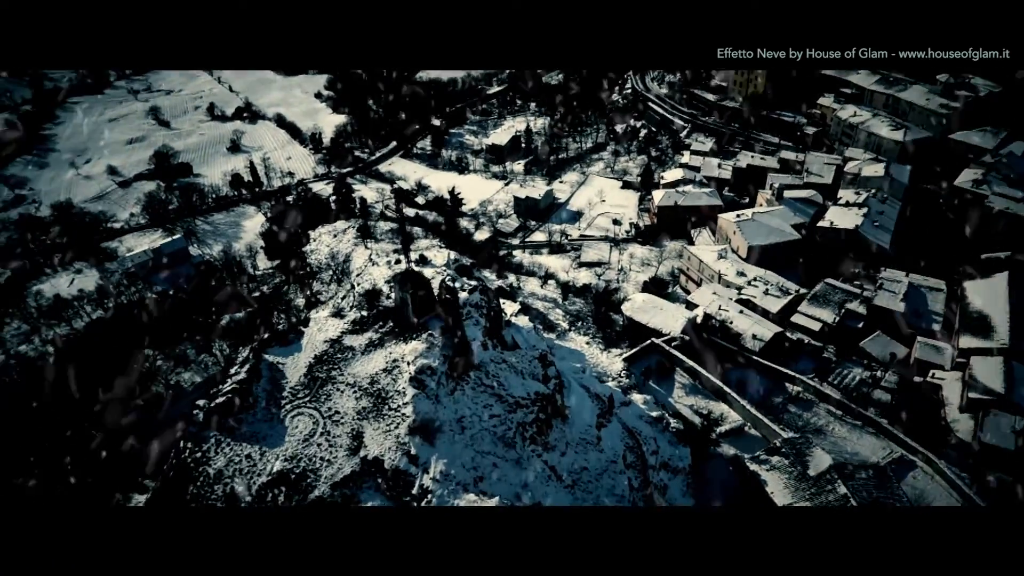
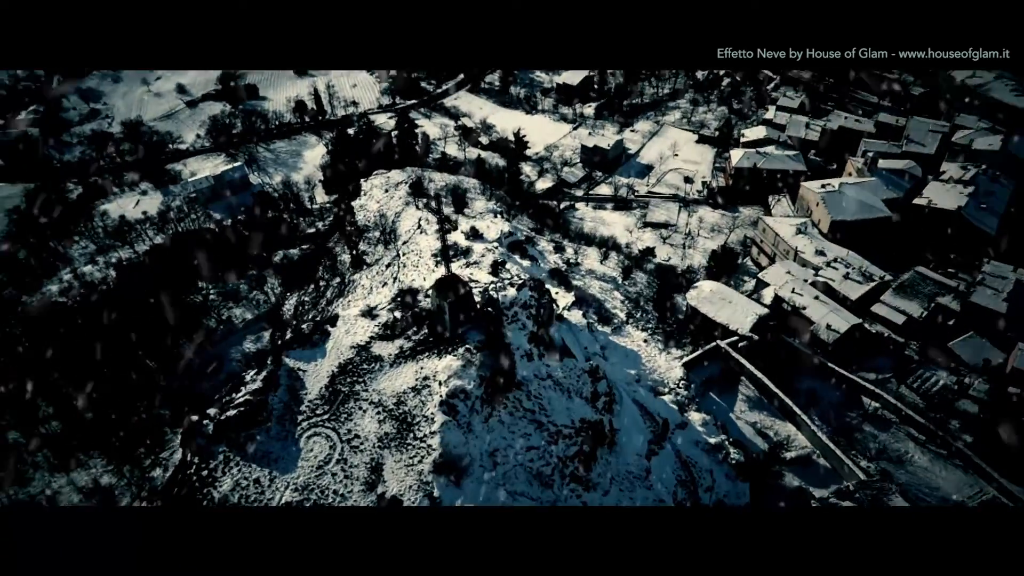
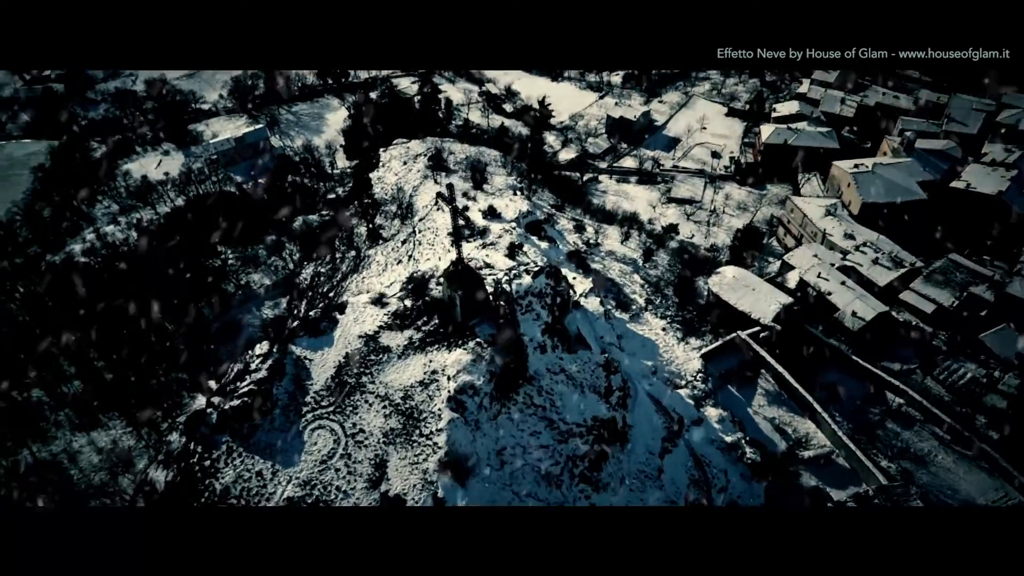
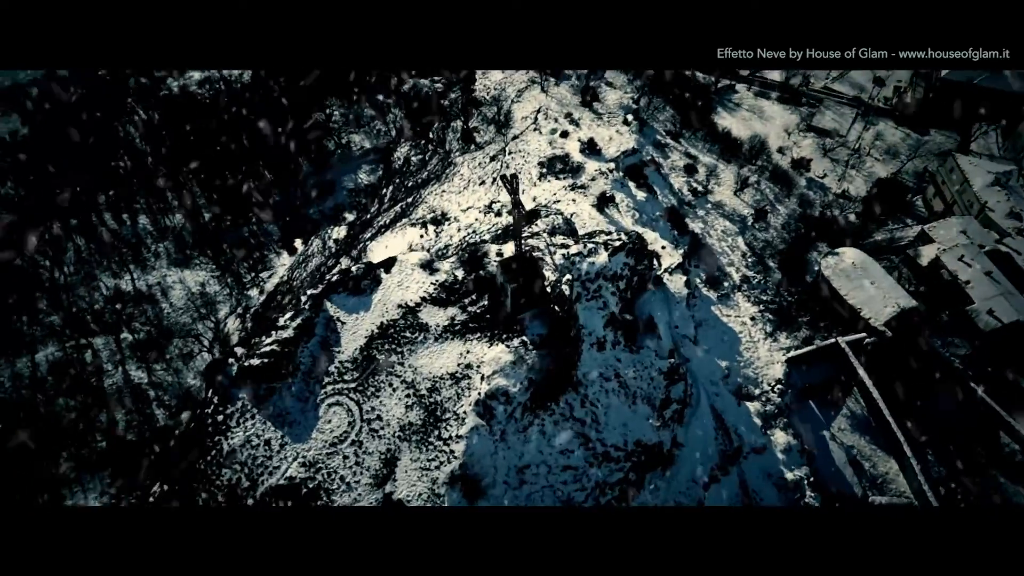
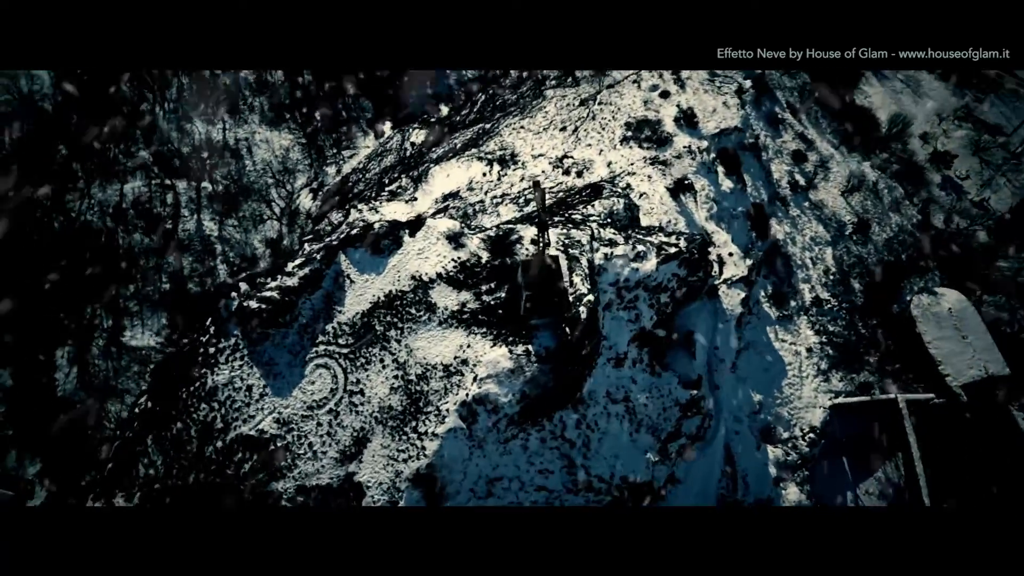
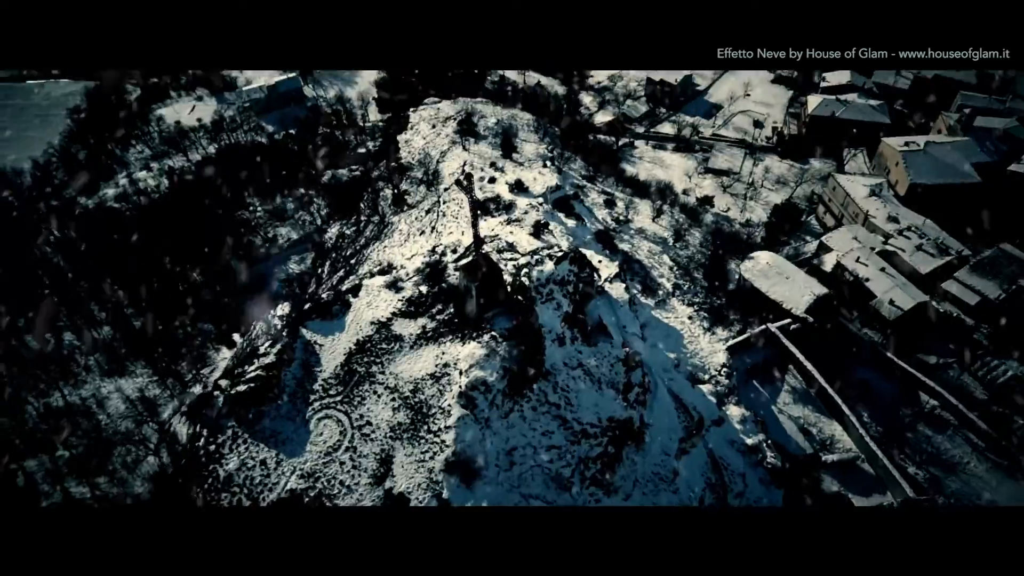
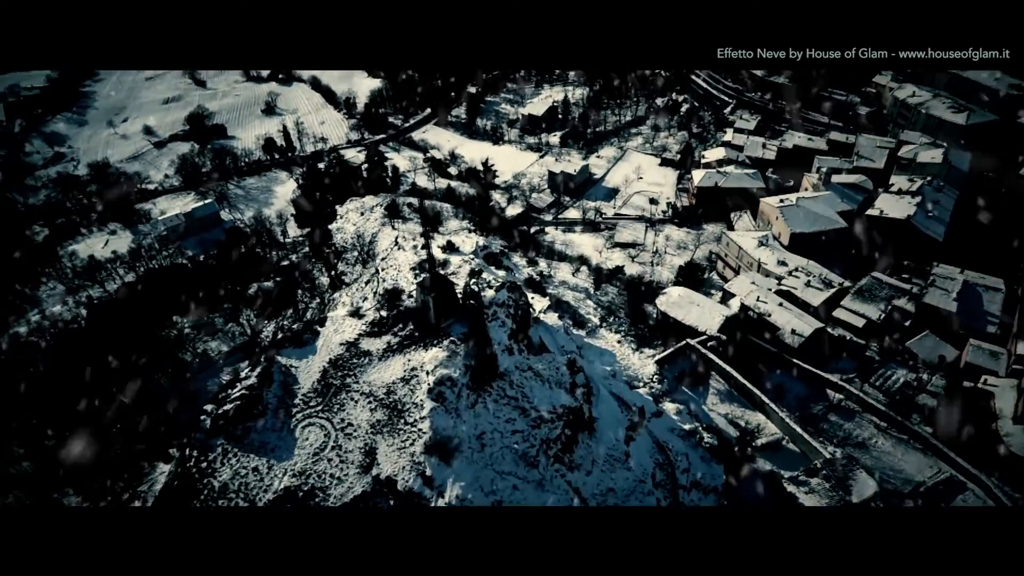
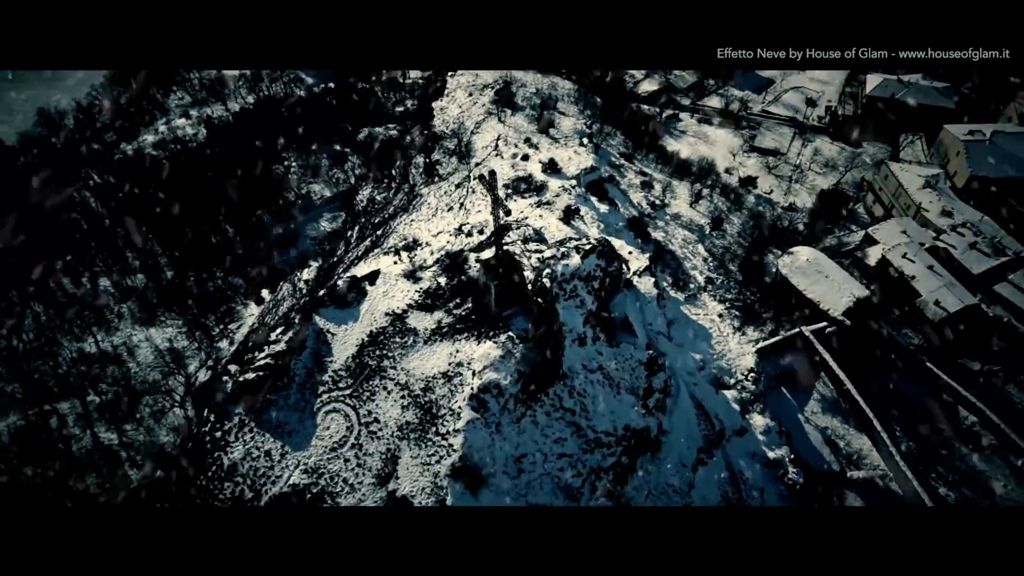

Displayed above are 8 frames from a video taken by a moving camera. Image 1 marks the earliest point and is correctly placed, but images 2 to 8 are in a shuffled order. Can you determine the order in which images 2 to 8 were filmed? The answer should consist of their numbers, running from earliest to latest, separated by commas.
7, 2, 3, 6, 8, 4, 5
